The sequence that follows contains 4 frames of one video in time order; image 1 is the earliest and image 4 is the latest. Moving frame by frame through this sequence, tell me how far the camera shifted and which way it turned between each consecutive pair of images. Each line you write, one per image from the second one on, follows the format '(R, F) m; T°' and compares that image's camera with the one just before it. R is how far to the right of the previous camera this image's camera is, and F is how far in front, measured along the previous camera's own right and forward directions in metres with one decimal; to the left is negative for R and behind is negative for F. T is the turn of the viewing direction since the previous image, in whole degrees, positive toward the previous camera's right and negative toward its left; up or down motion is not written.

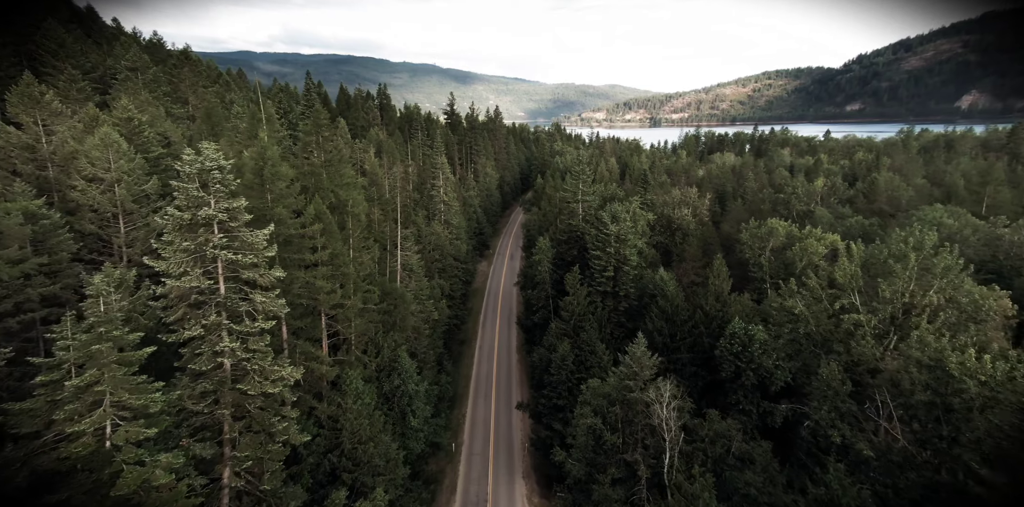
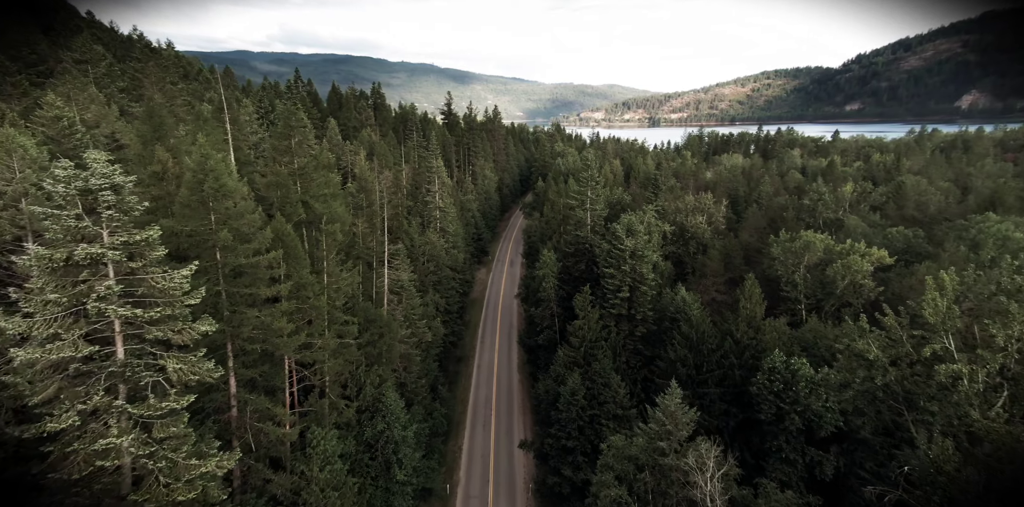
(-0.3, +5.8) m; 0°
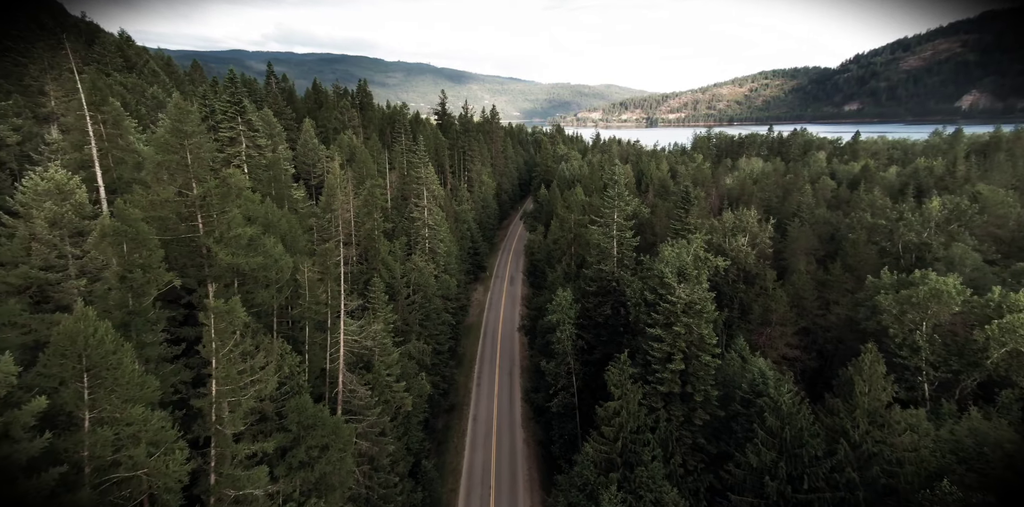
(-0.6, +12.9) m; 0°
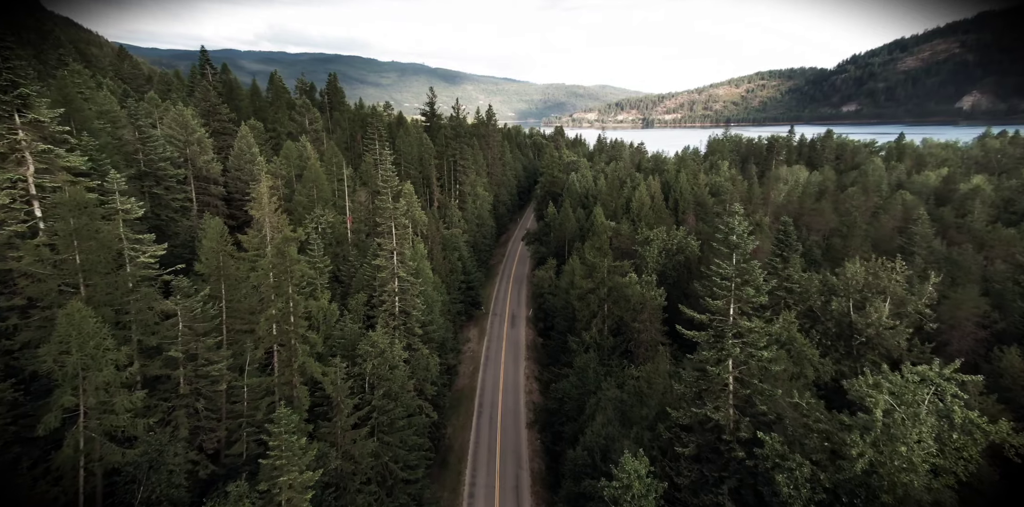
(-1.1, +23.1) m; 0°
